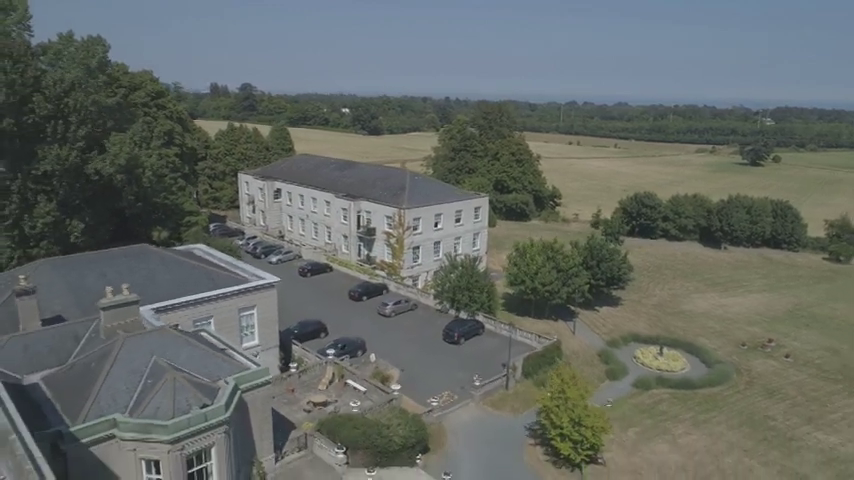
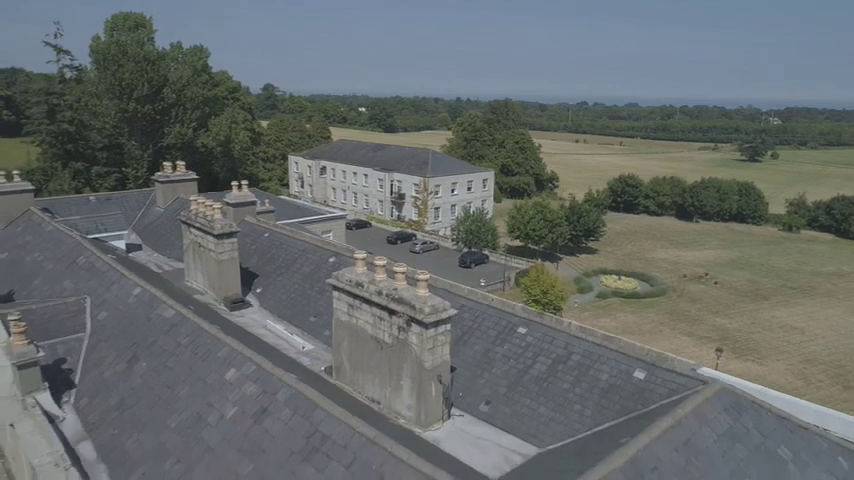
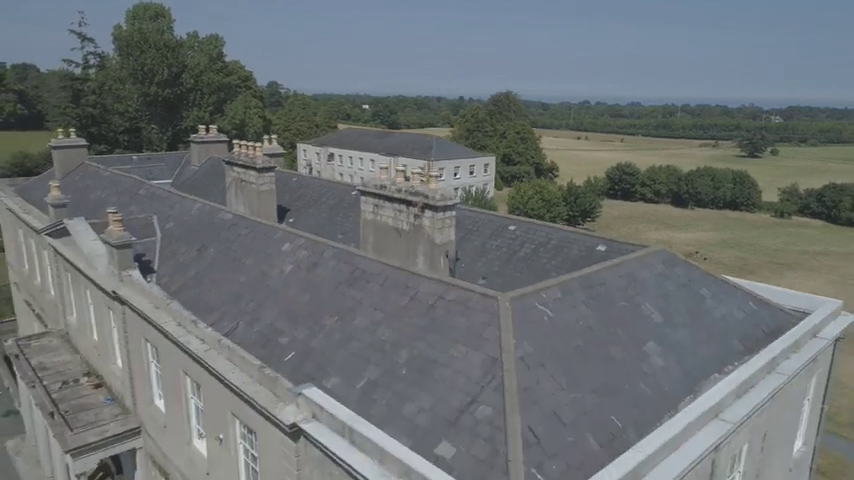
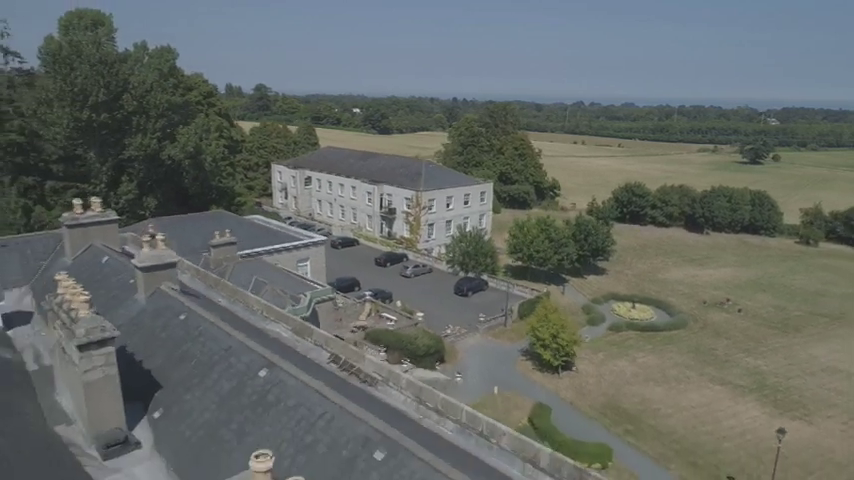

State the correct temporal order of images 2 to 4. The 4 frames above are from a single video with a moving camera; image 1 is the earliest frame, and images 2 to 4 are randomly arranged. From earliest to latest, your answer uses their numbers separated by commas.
4, 2, 3
